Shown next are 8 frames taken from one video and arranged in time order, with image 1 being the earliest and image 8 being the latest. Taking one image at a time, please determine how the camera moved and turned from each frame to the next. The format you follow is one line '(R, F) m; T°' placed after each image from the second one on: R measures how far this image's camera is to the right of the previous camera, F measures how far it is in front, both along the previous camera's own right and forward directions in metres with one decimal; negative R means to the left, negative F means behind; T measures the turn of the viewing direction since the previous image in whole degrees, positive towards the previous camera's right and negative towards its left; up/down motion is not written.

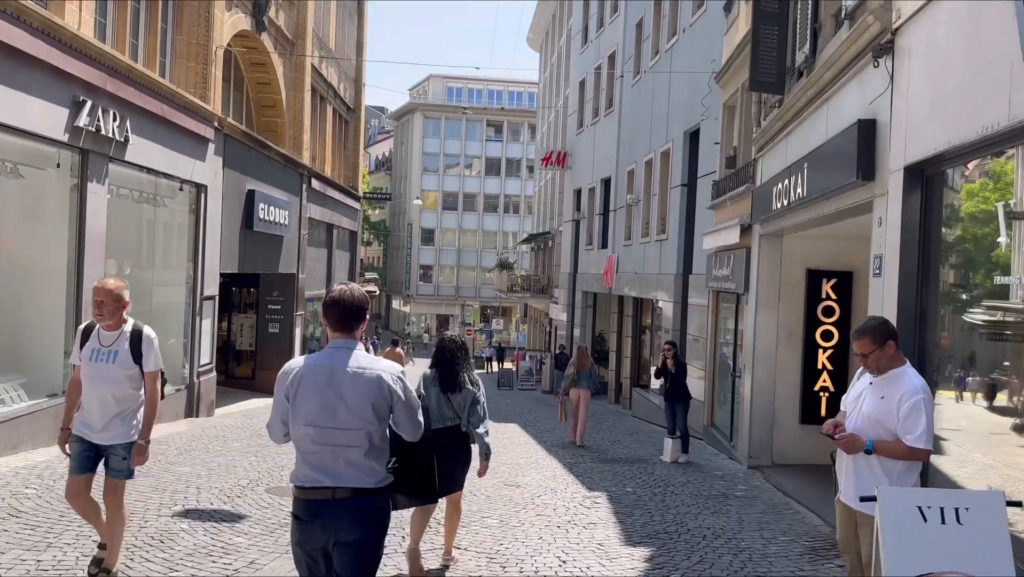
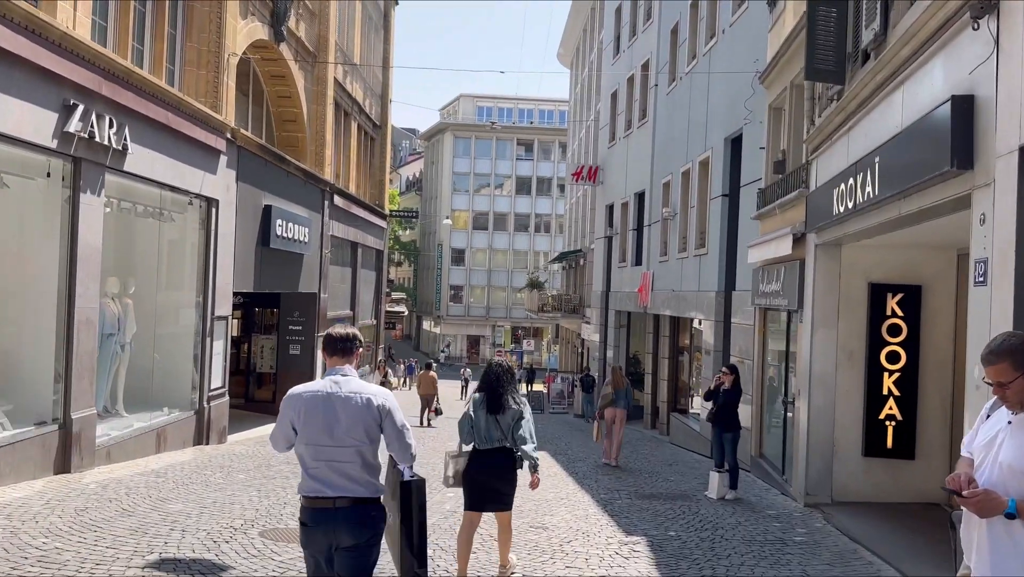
(+0.1, +1.0) m; -2°
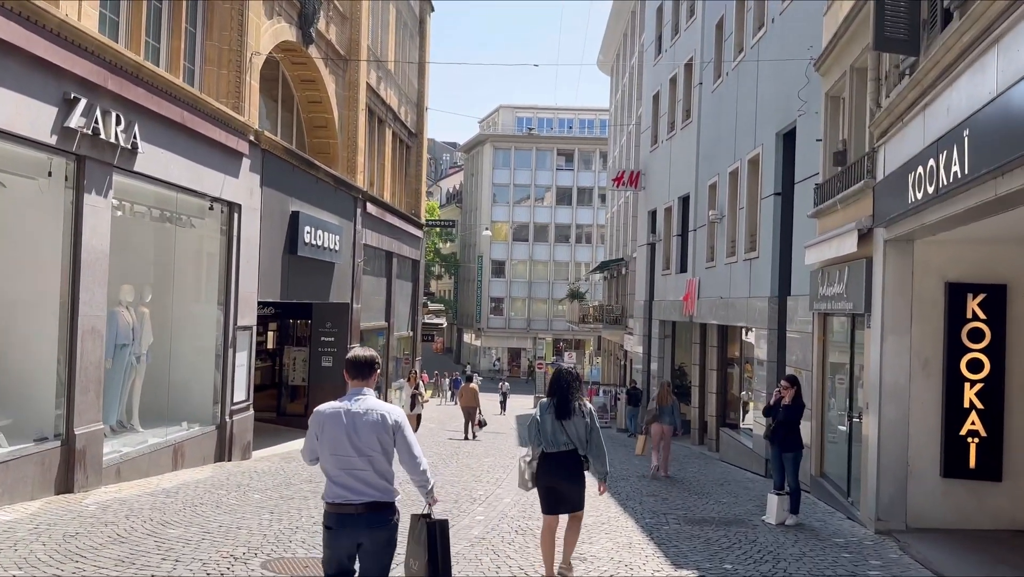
(+0.1, +0.9) m; -3°
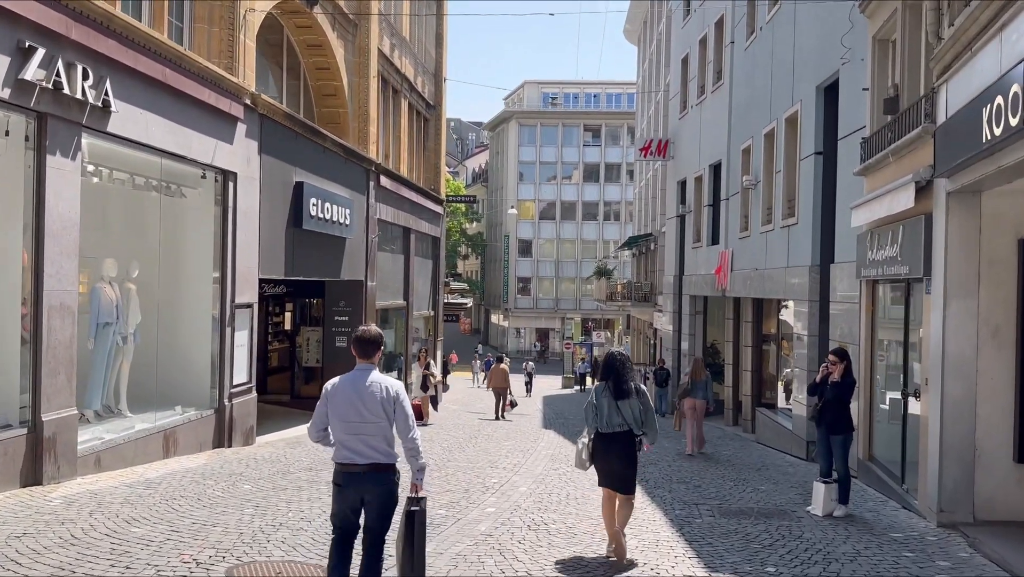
(+0.2, +1.0) m; -2°
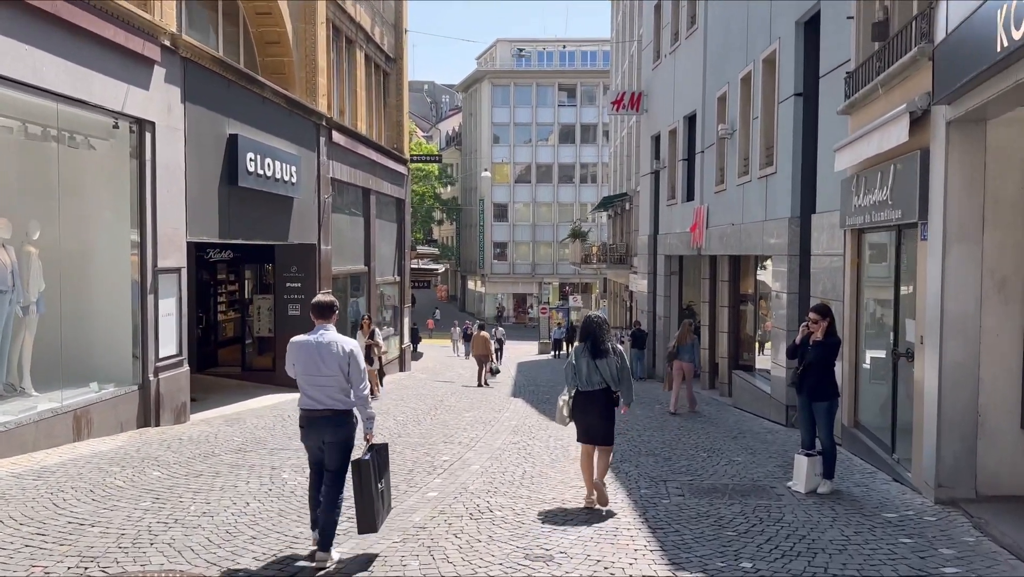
(+0.4, +1.1) m; +1°
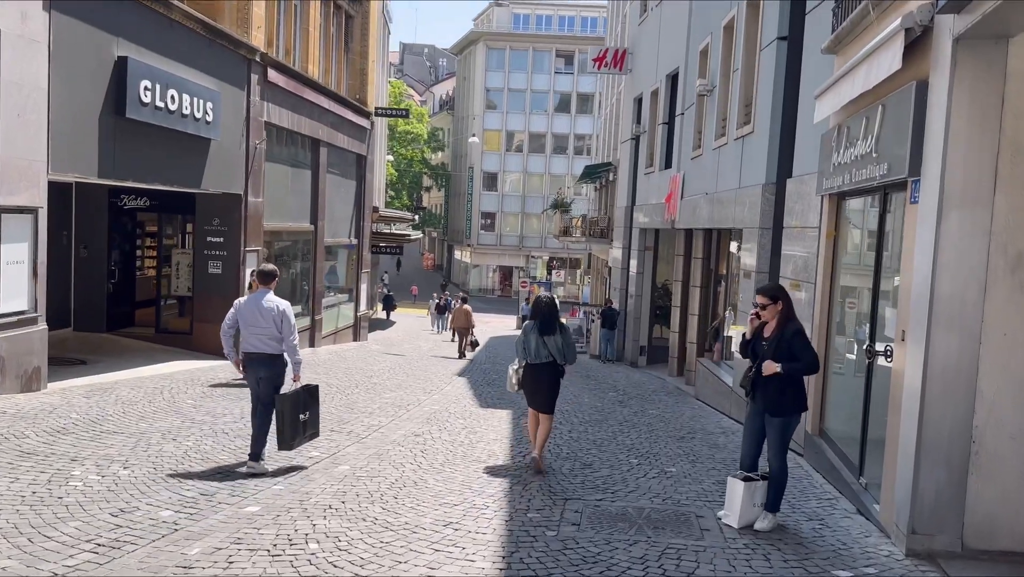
(+1.0, +1.8) m; 0°
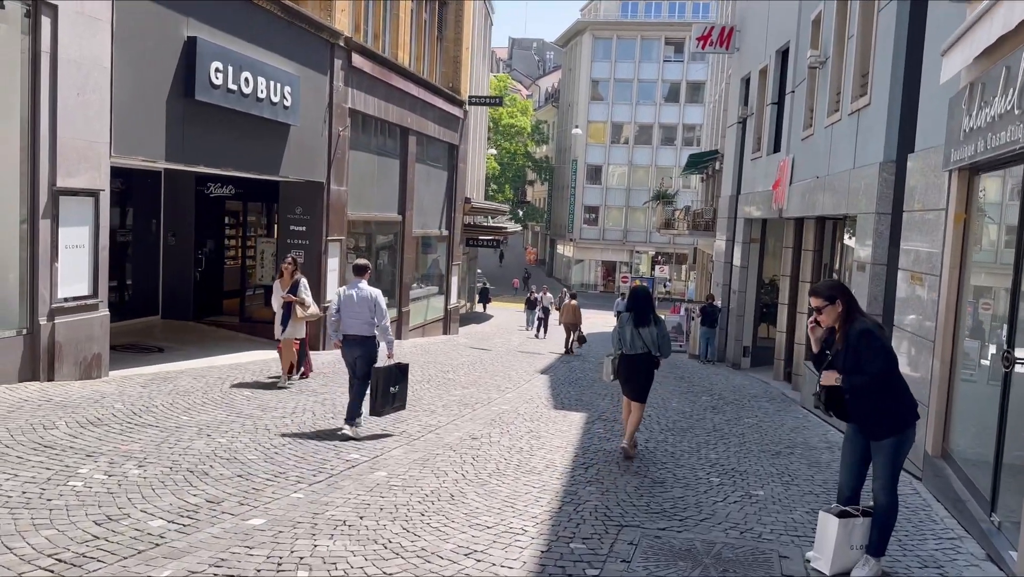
(+0.4, +1.0) m; -7°
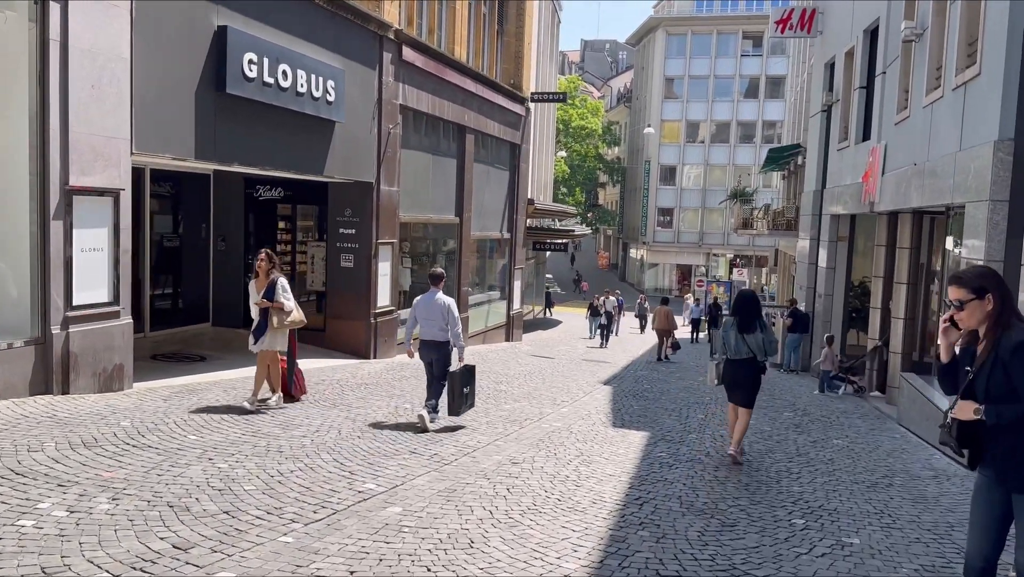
(+0.3, +1.1) m; -5°
